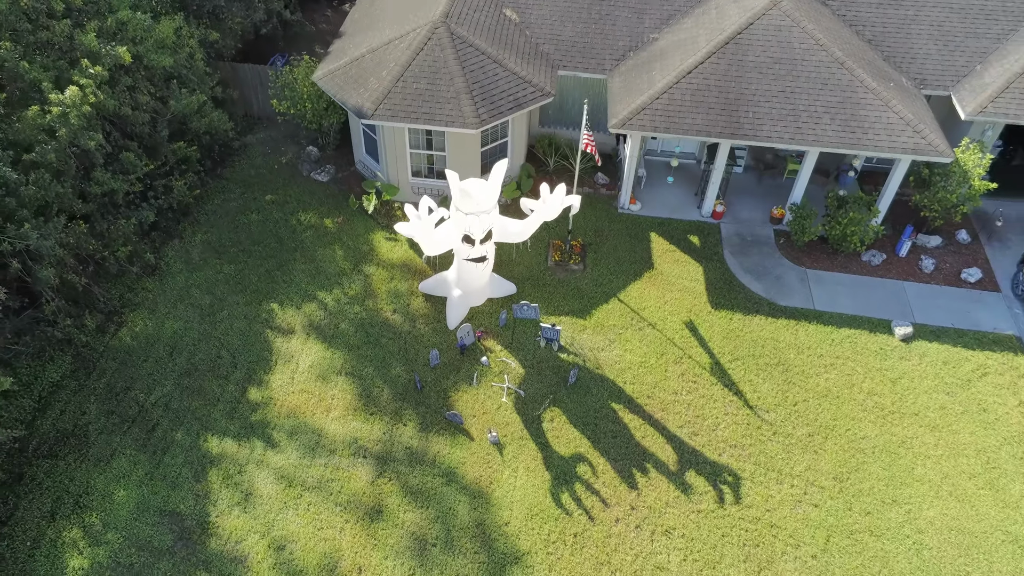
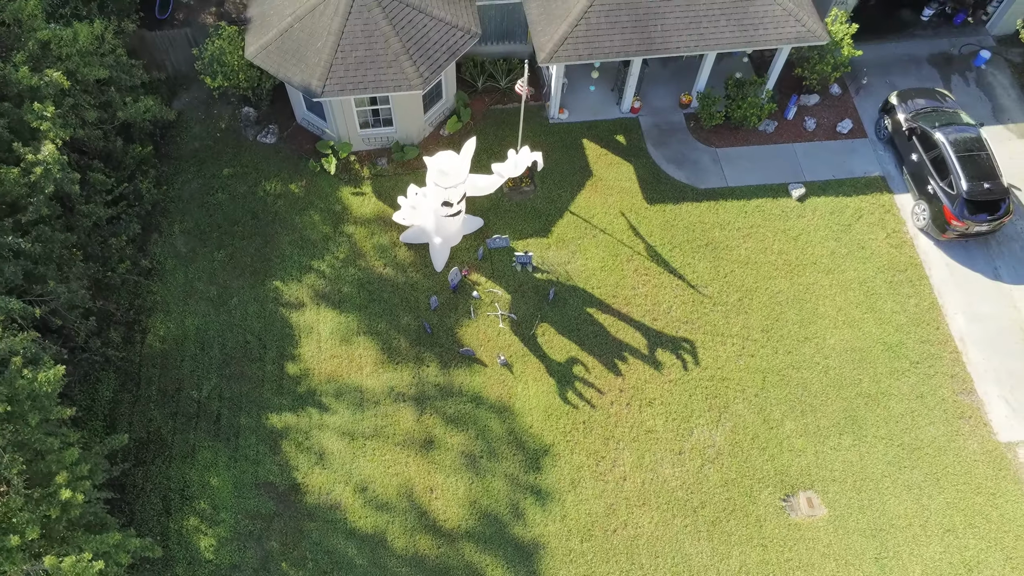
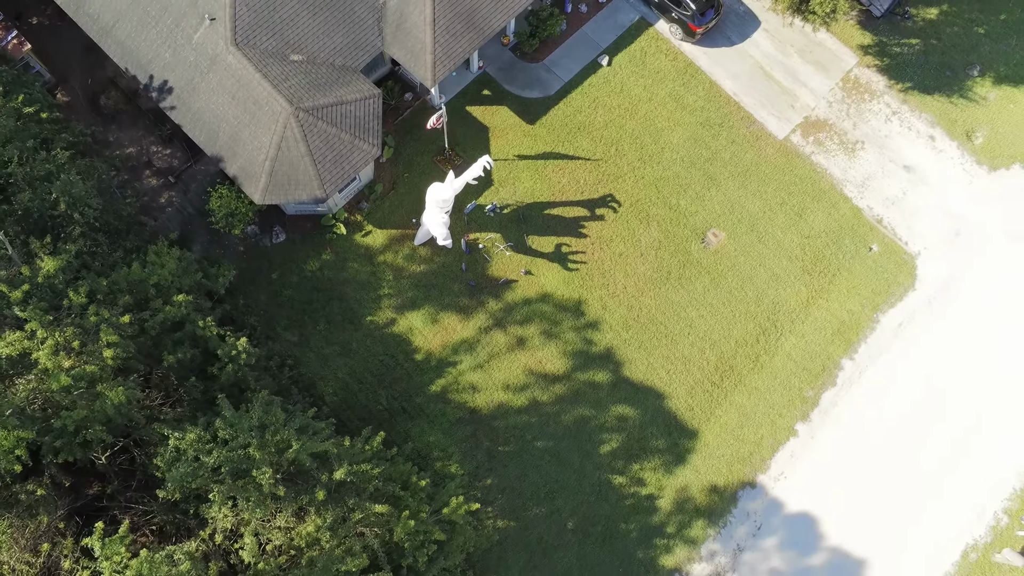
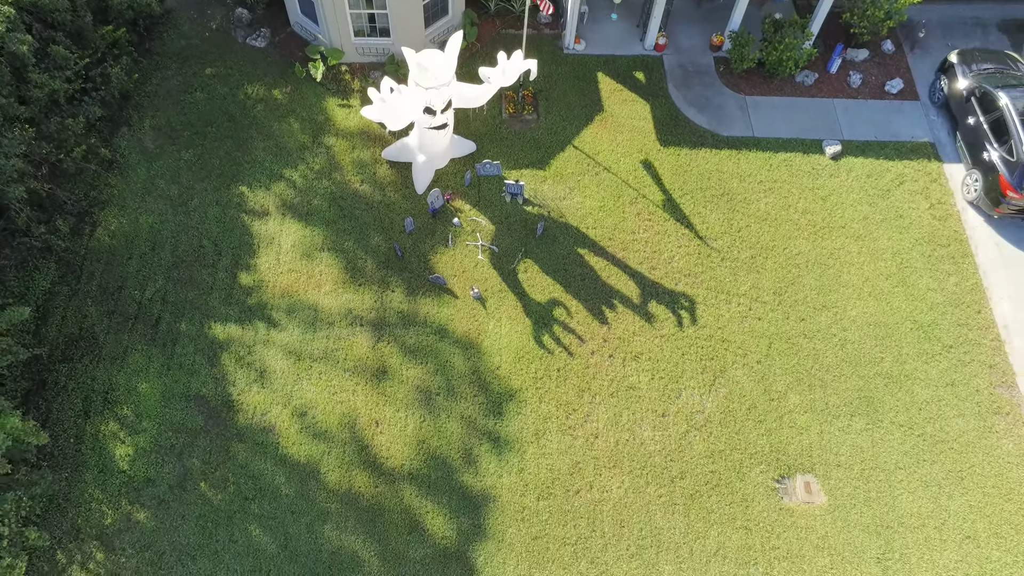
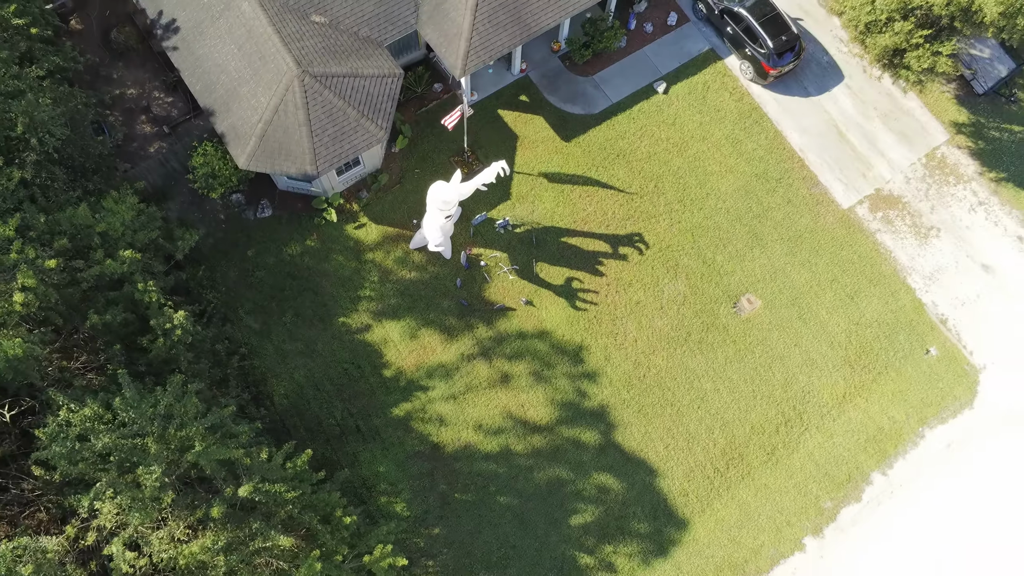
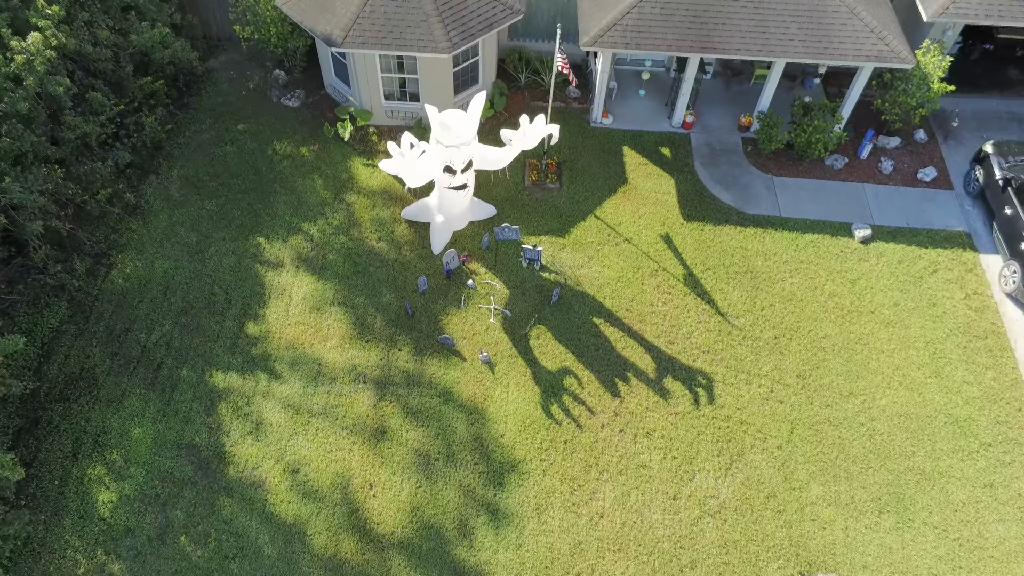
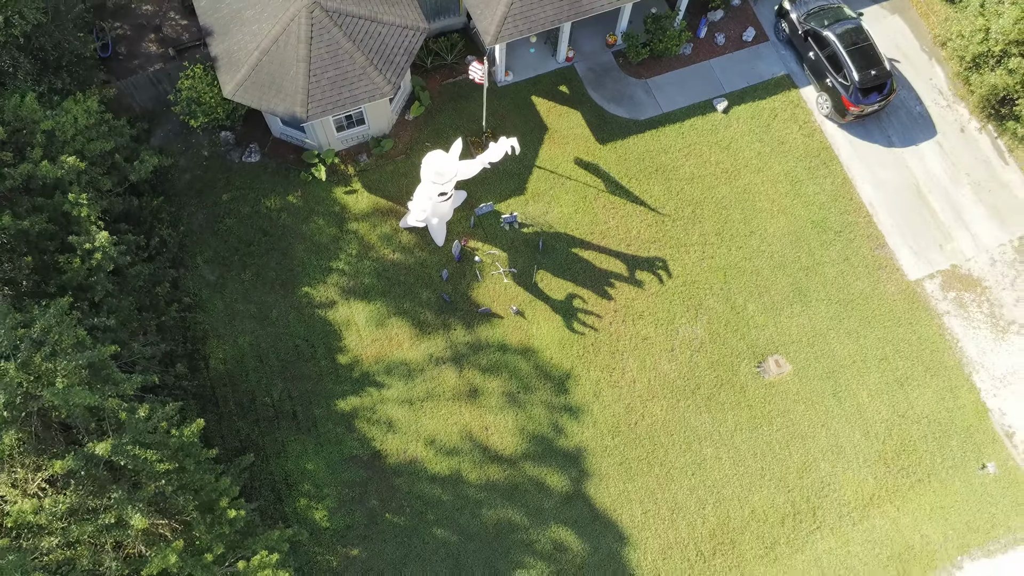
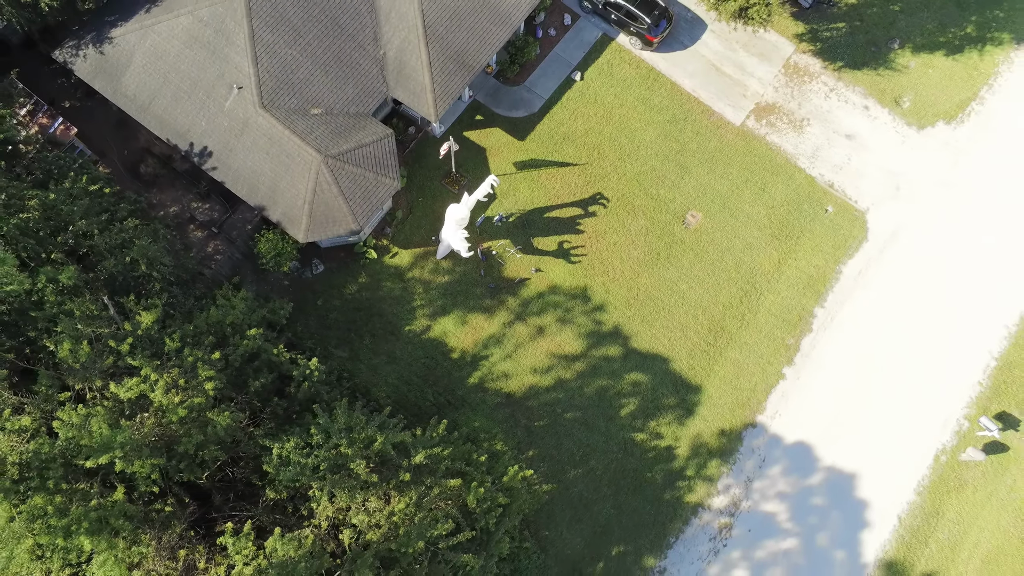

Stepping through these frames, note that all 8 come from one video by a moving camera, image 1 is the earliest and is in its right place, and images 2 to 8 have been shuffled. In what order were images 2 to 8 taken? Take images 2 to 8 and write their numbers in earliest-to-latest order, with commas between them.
6, 4, 2, 7, 5, 3, 8
